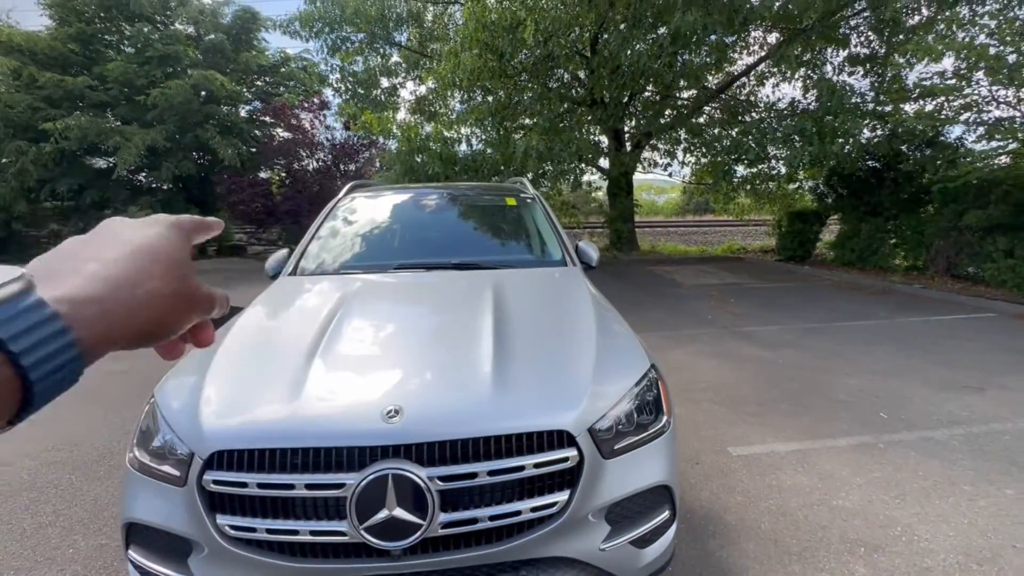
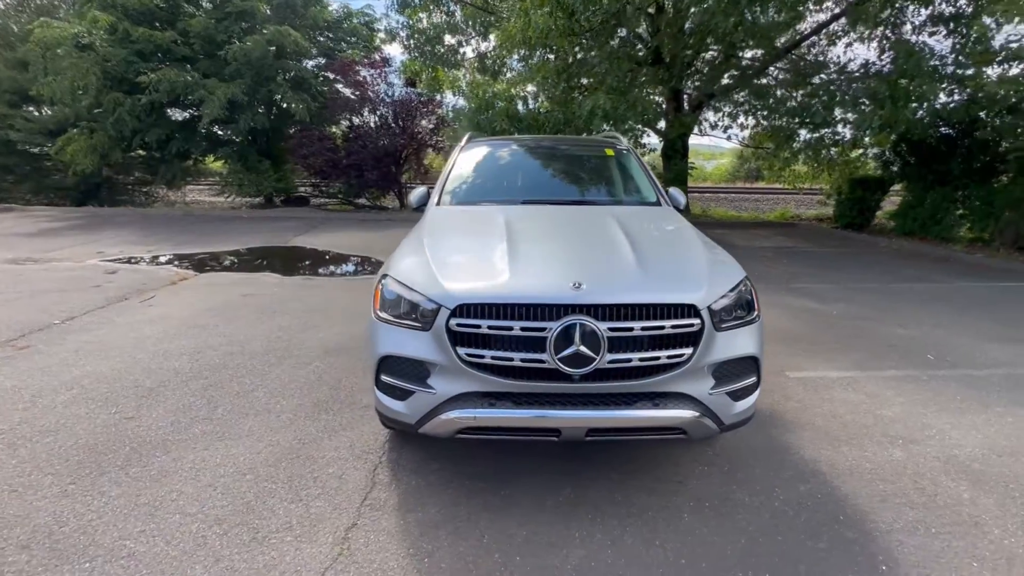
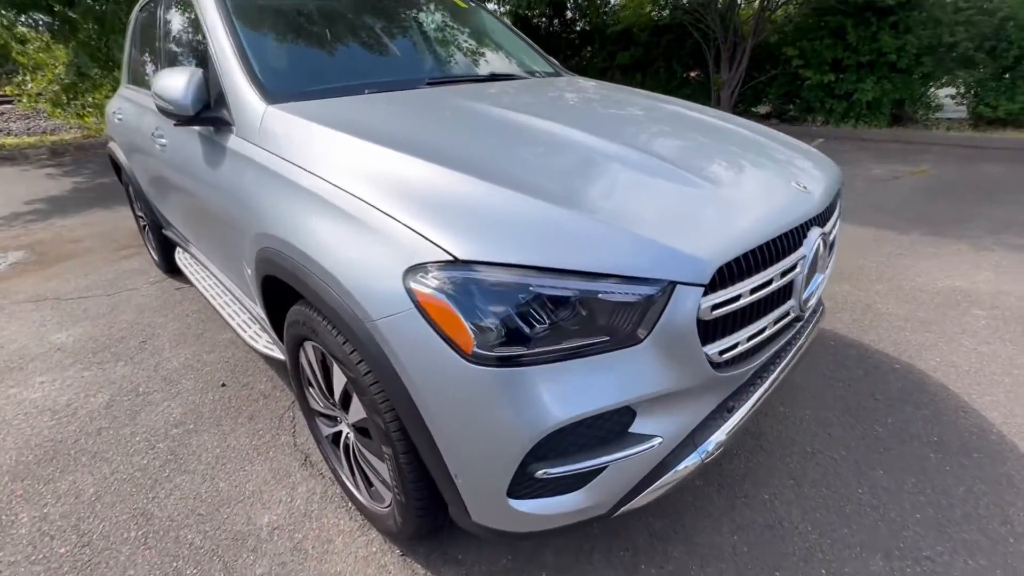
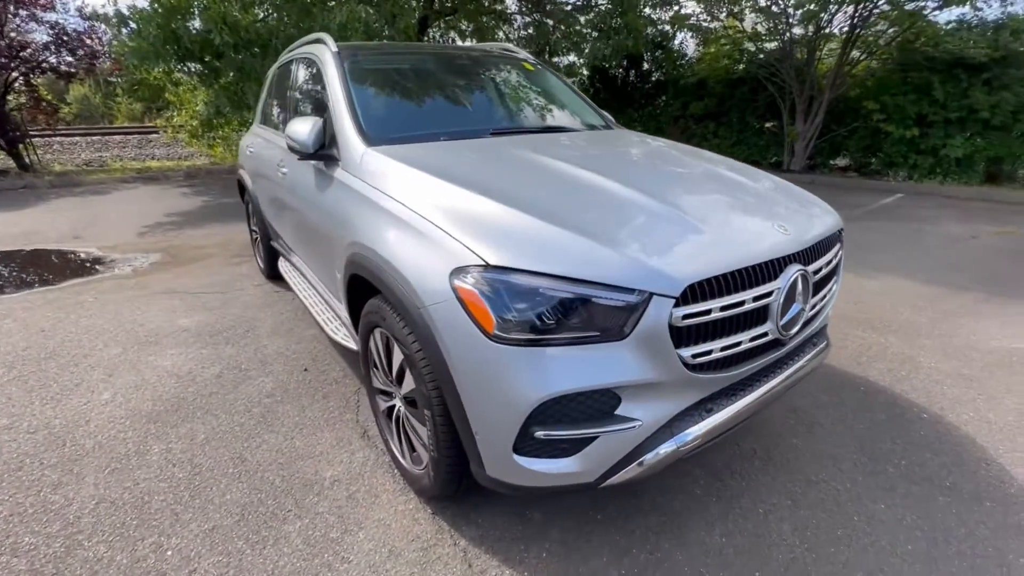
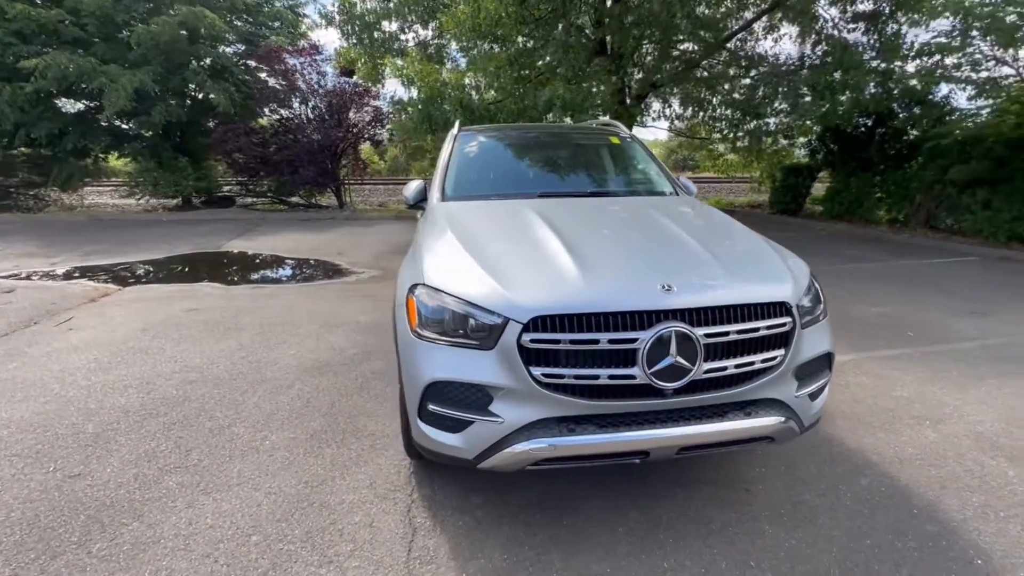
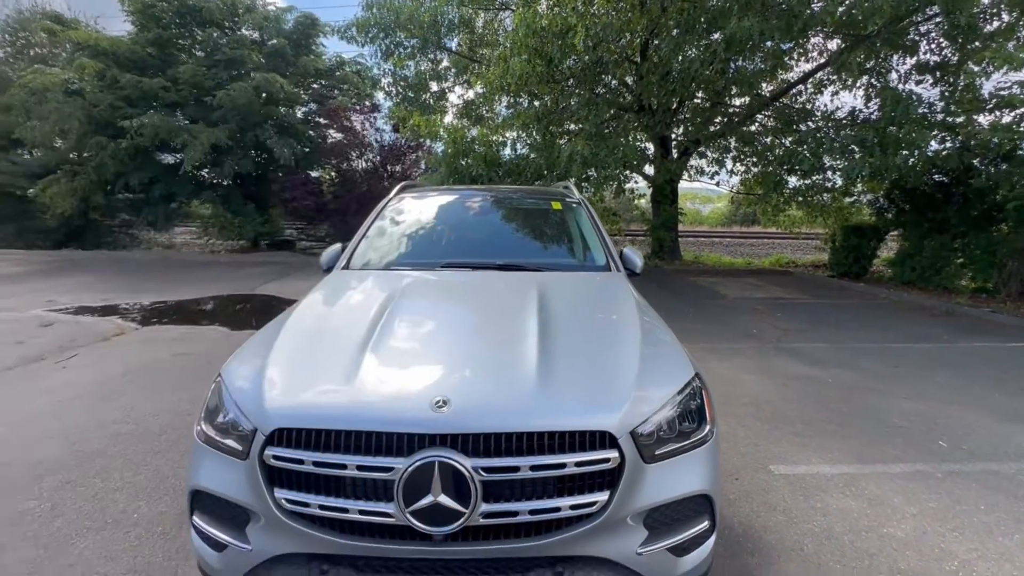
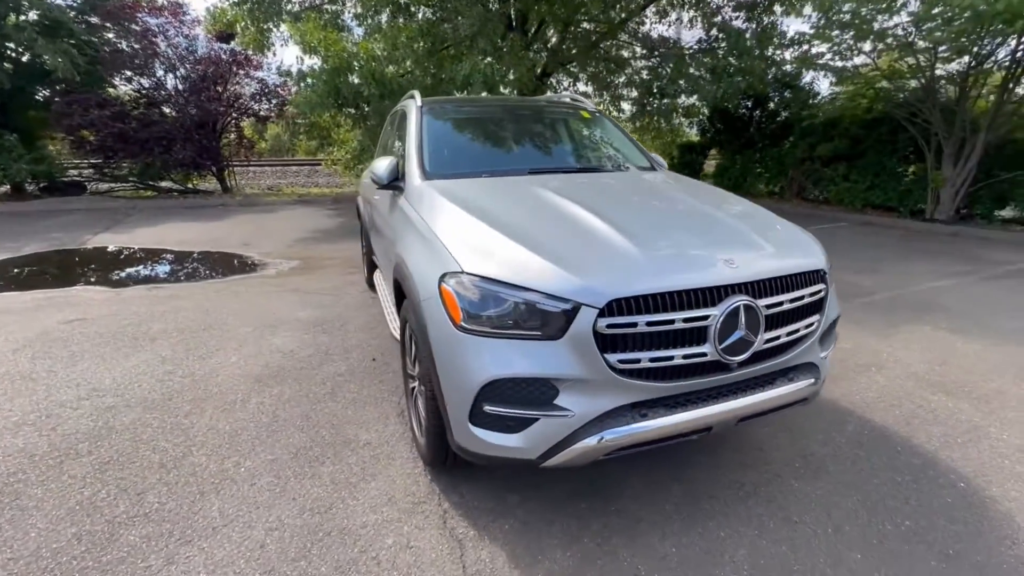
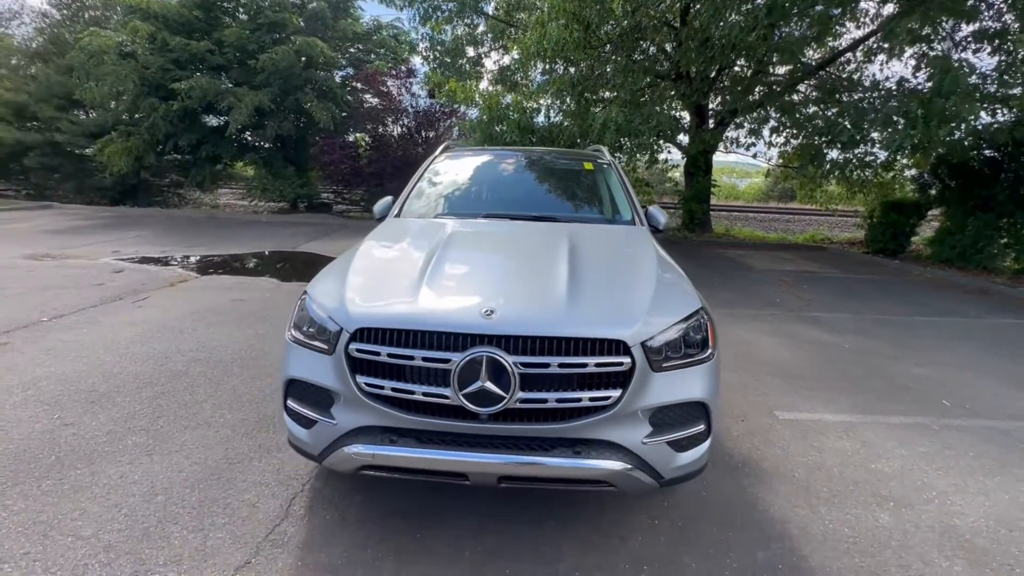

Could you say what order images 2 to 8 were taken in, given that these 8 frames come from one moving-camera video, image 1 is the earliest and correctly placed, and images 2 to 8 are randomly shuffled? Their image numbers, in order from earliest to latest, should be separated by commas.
6, 8, 2, 5, 7, 4, 3
